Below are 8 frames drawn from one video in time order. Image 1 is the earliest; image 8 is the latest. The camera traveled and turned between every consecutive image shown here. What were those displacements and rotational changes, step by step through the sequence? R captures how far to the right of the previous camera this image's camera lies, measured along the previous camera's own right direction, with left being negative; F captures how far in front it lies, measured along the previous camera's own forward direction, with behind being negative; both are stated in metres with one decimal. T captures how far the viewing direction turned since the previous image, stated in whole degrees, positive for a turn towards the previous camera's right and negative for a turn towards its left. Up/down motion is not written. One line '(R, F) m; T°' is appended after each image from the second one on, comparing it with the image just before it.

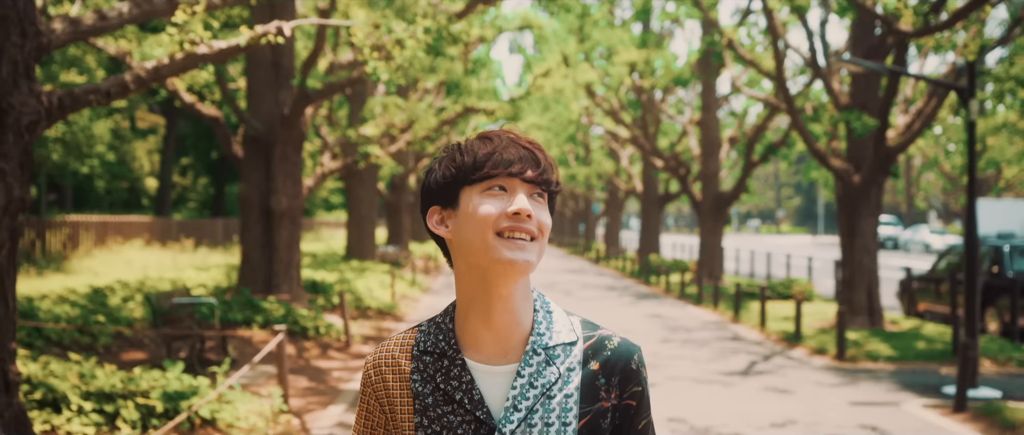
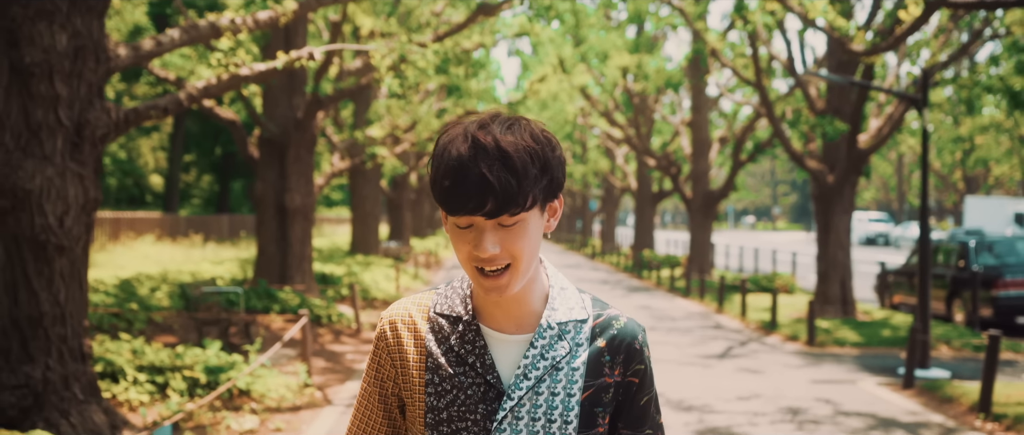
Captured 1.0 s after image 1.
(0.0, -1.1) m; 0°
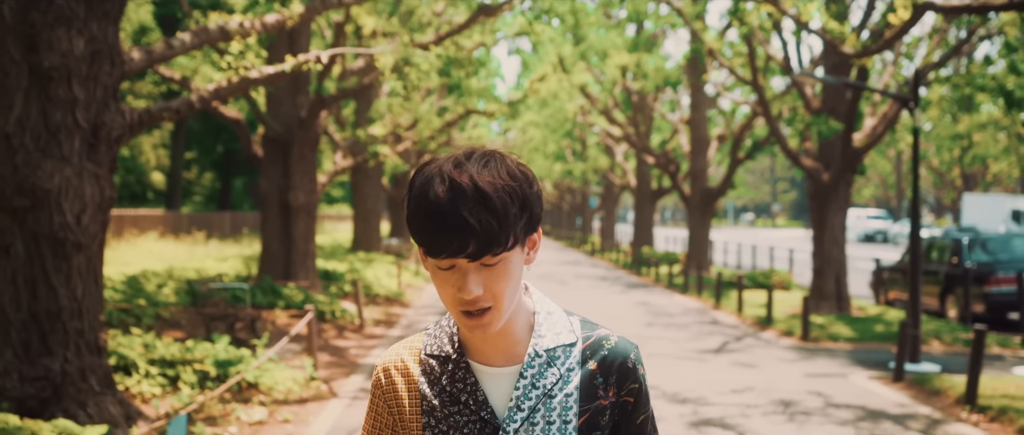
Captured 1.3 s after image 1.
(0.0, -0.3) m; 0°
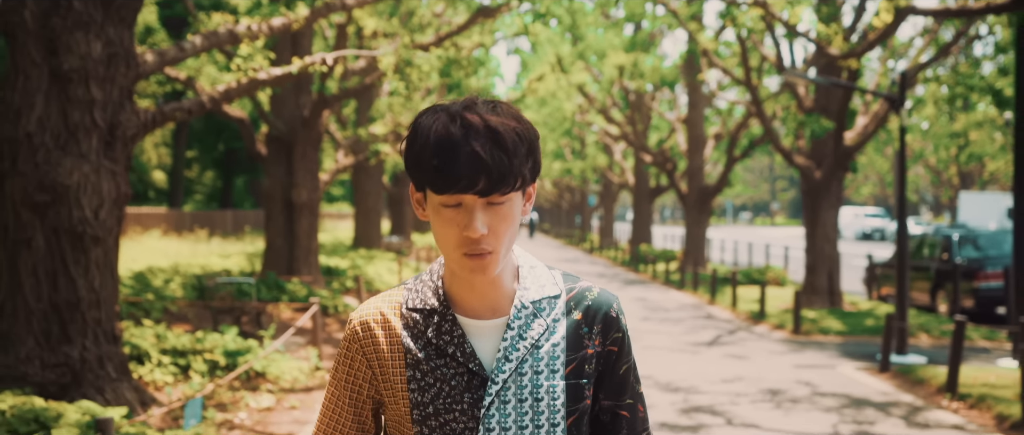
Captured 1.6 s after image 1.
(0.0, -0.4) m; 0°
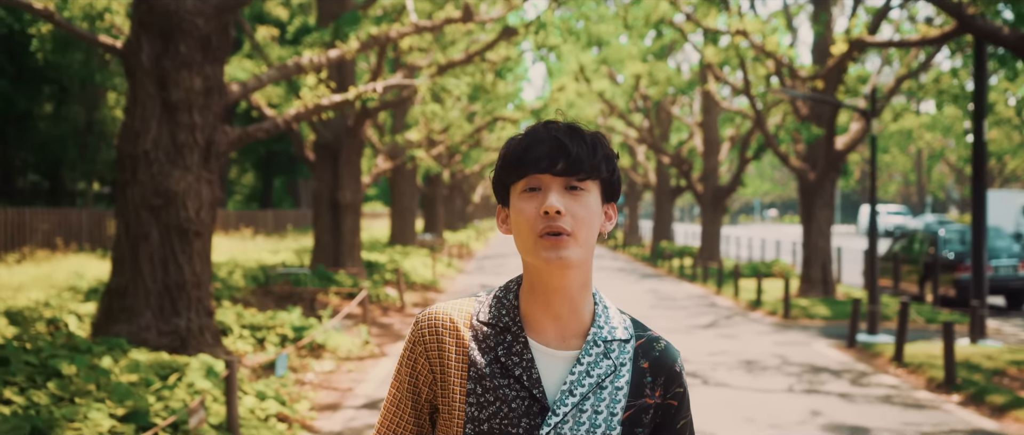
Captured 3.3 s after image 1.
(+0.2, -1.9) m; -2°
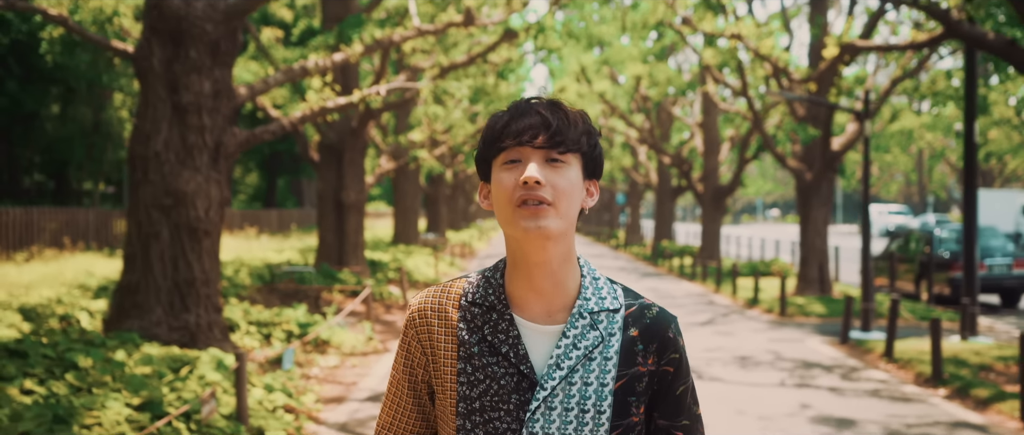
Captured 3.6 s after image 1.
(0.0, -0.3) m; 0°
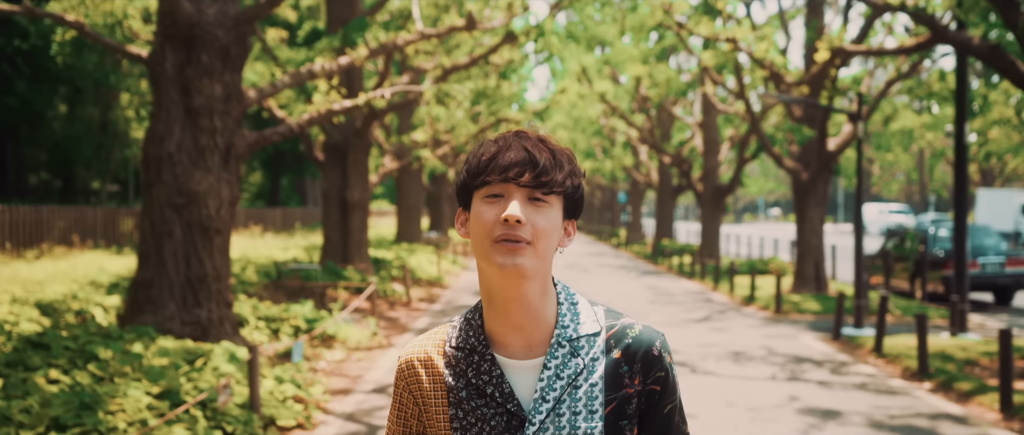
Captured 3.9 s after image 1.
(0.0, -0.4) m; 0°
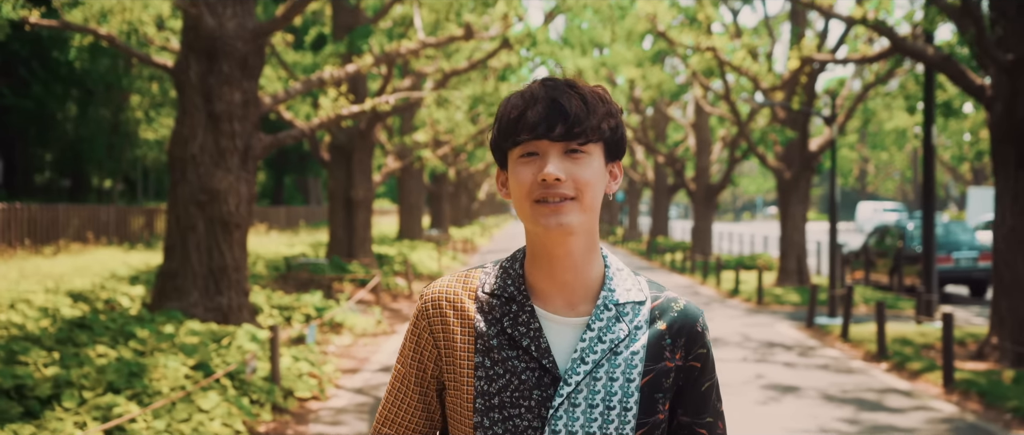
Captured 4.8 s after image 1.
(+0.1, -1.0) m; 0°
